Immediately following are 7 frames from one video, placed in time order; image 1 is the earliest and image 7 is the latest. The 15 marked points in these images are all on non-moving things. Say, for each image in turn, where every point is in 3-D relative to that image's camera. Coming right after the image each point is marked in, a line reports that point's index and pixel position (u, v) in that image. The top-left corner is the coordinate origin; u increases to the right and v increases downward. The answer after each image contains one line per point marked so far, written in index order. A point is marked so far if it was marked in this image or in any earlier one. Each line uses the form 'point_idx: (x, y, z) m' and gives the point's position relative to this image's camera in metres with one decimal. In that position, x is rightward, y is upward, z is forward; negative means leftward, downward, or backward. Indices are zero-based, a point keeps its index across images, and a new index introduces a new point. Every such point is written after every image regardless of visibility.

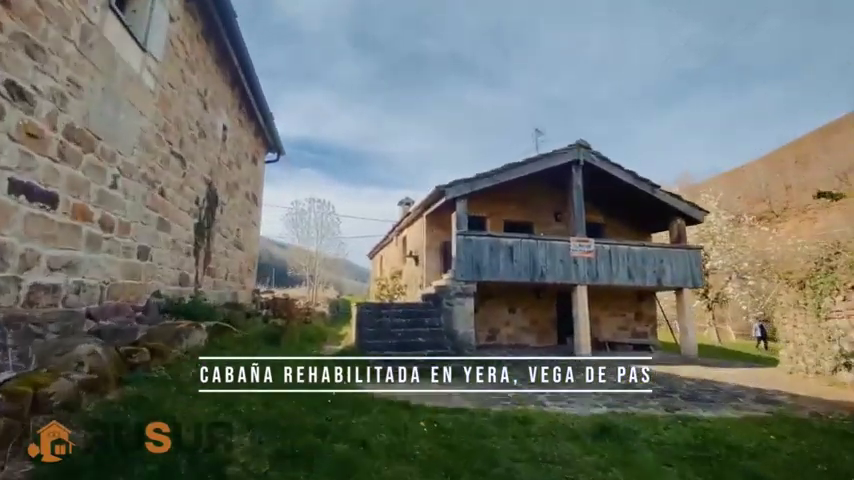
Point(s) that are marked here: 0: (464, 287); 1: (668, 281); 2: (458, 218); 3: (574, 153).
0: (+0.7, -1.0, +8.6) m
1: (+5.9, -1.0, +10.6) m
2: (+0.6, +0.4, +8.9) m
3: (+3.3, +1.9, +10.0) m
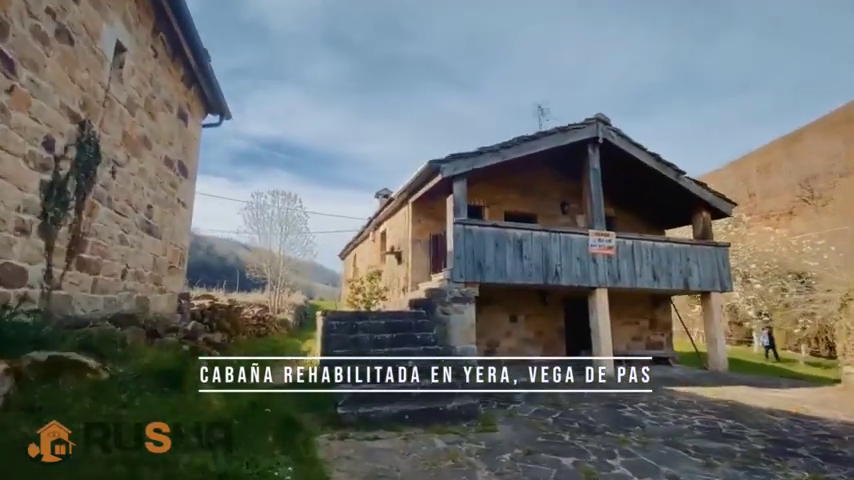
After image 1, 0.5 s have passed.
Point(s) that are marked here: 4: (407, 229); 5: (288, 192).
0: (+0.5, -0.8, +6.7) m
1: (+5.6, -0.9, +9.0) m
2: (+0.5, +0.6, +7.0) m
3: (+3.1, +2.1, +8.2) m
4: (-0.4, +0.2, +8.4) m
5: (-5.8, +2.0, +18.1) m
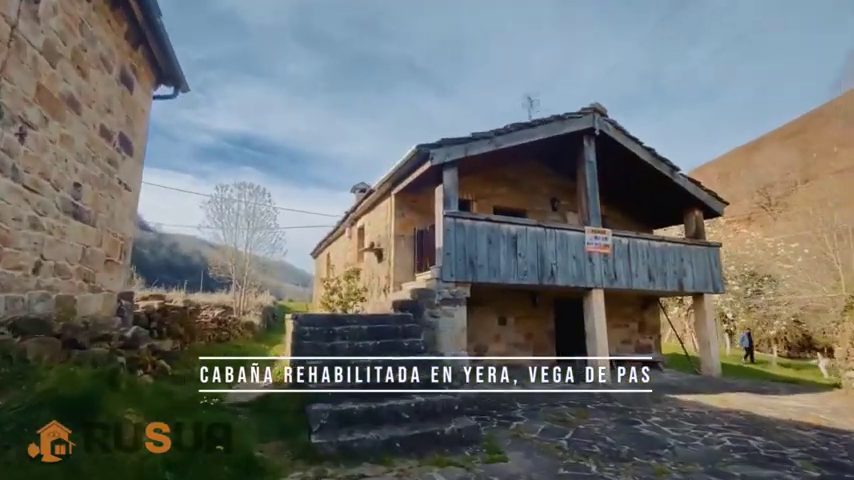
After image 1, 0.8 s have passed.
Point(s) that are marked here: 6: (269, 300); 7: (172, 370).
0: (+0.3, -0.7, +6.0) m
1: (+5.2, -0.9, +8.6) m
2: (+0.3, +0.7, +6.3) m
3: (+2.8, +2.1, +7.7) m
4: (-0.7, +0.3, +7.7) m
5: (-6.7, +2.2, +17.0) m
6: (-7.1, -2.7, +19.5) m
7: (-3.0, -1.5, +5.1) m
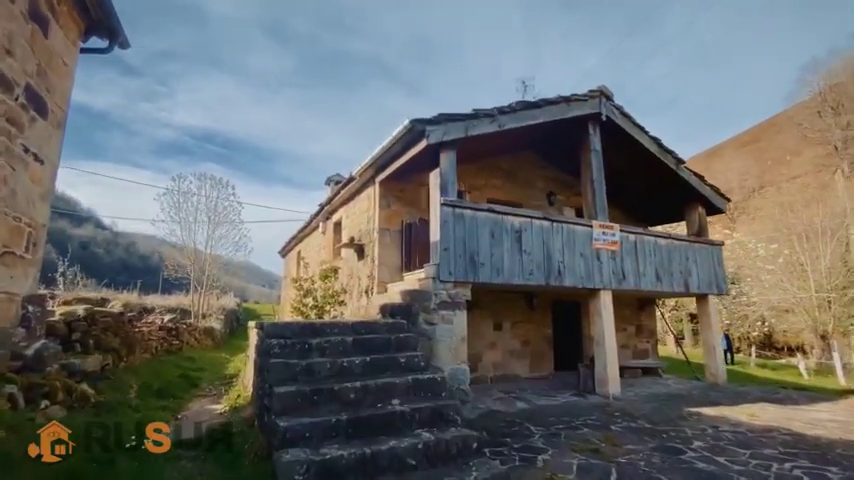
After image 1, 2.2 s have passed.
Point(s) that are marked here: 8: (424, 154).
0: (+0.3, -0.6, +5.1) m
1: (+4.9, -0.9, +8.0) m
2: (+0.2, +0.8, +5.3) m
3: (+2.6, +2.2, +6.9) m
4: (-0.8, +0.4, +6.7) m
5: (-7.5, +2.3, +15.5) m
6: (-8.1, -2.6, +18.0) m
7: (-3.0, -1.4, +3.9) m
8: (-0.1, +1.2, +5.7) m
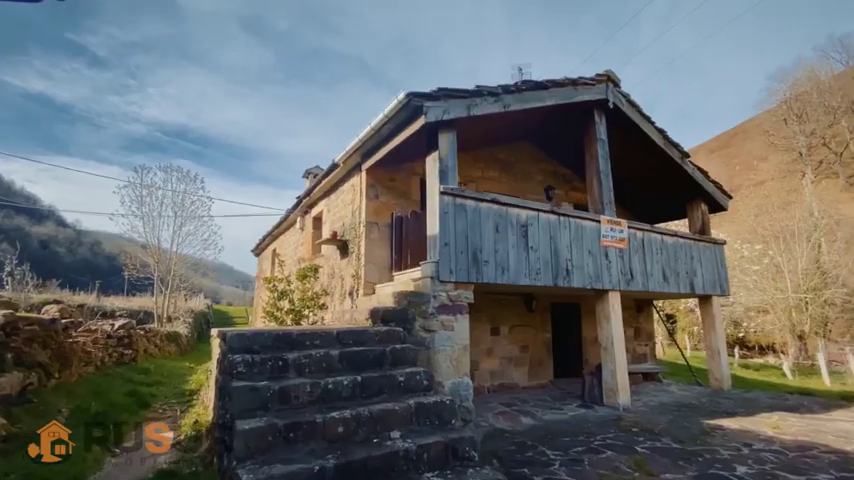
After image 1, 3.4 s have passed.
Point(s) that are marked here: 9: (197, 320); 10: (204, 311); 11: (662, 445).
0: (+0.2, -0.6, +4.4) m
1: (+4.8, -0.8, +7.6) m
2: (+0.1, +0.8, +4.6) m
3: (+2.5, +2.2, +6.4) m
4: (-0.9, +0.4, +5.9) m
5: (-8.0, +2.3, +14.4) m
6: (-8.8, -2.5, +16.9) m
7: (-3.0, -1.3, +3.1) m
8: (-0.1, +1.2, +5.0) m
9: (-8.1, -2.8, +15.3) m
10: (-8.7, -2.8, +17.0) m
11: (+2.3, -2.0, +4.2) m
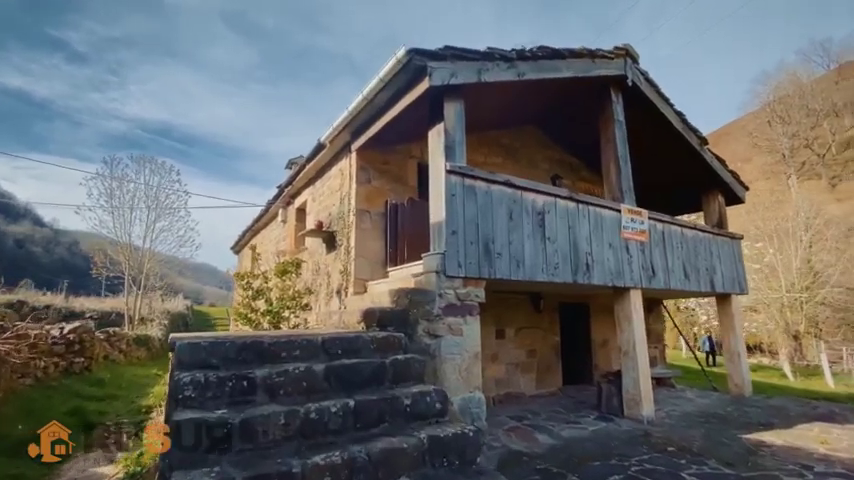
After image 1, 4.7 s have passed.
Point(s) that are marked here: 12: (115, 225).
0: (+0.3, -0.5, +3.7) m
1: (+4.7, -0.7, +7.0) m
2: (+0.2, +0.9, +3.9) m
3: (+2.5, +2.3, +5.7) m
4: (-0.9, +0.6, +5.2) m
5: (-8.3, +2.5, +13.5) m
6: (-9.1, -2.4, +15.9) m
7: (-2.9, -1.2, +2.3) m
8: (-0.1, +1.3, +4.3) m
9: (-8.4, -2.7, +14.4) m
10: (-9.0, -2.7, +16.0) m
11: (+2.3, -1.9, +3.5) m
12: (-9.1, +0.4, +12.6) m
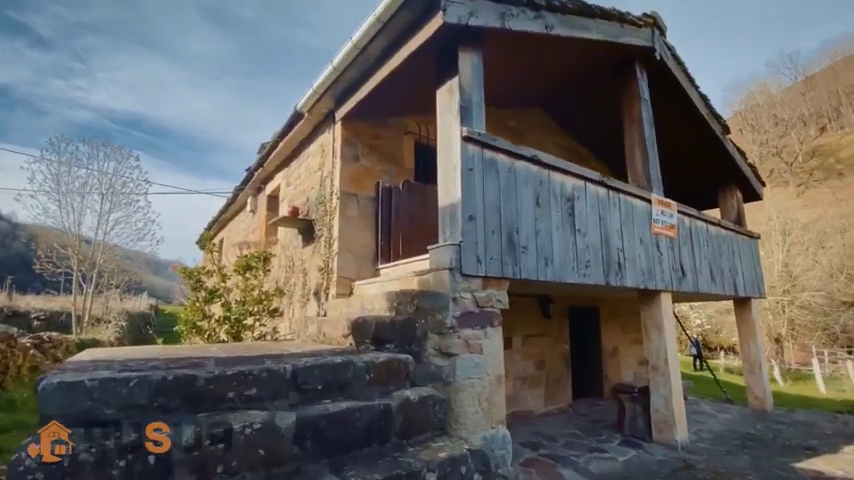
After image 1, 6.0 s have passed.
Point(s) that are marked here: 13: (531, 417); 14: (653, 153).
0: (+0.3, -0.4, +2.8) m
1: (+4.6, -0.7, +6.3) m
2: (+0.2, +1.0, +3.0) m
3: (+2.5, +2.4, +5.0) m
4: (-0.9, +0.6, +4.2) m
5: (-8.7, +2.7, +12.2) m
6: (-9.7, -2.2, +14.5) m
7: (-2.8, -1.1, +1.2) m
8: (0.0, +1.4, +3.4) m
9: (-8.9, -2.5, +13.1) m
10: (-9.6, -2.5, +14.7) m
11: (+2.3, -1.8, +2.8) m
12: (-9.4, +0.6, +11.3) m
13: (+1.3, -2.1, +5.3) m
14: (+2.6, +1.0, +5.0) m
